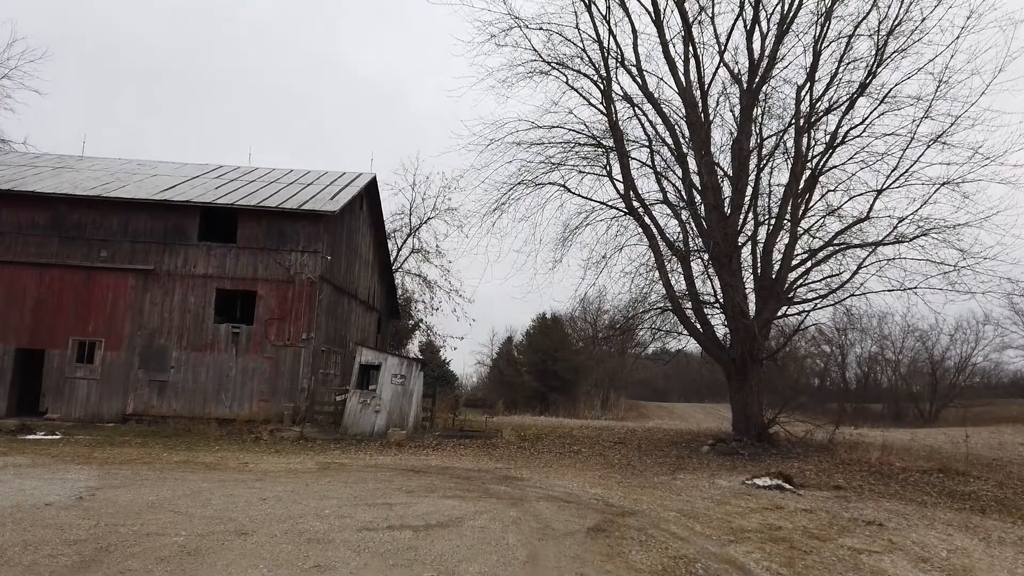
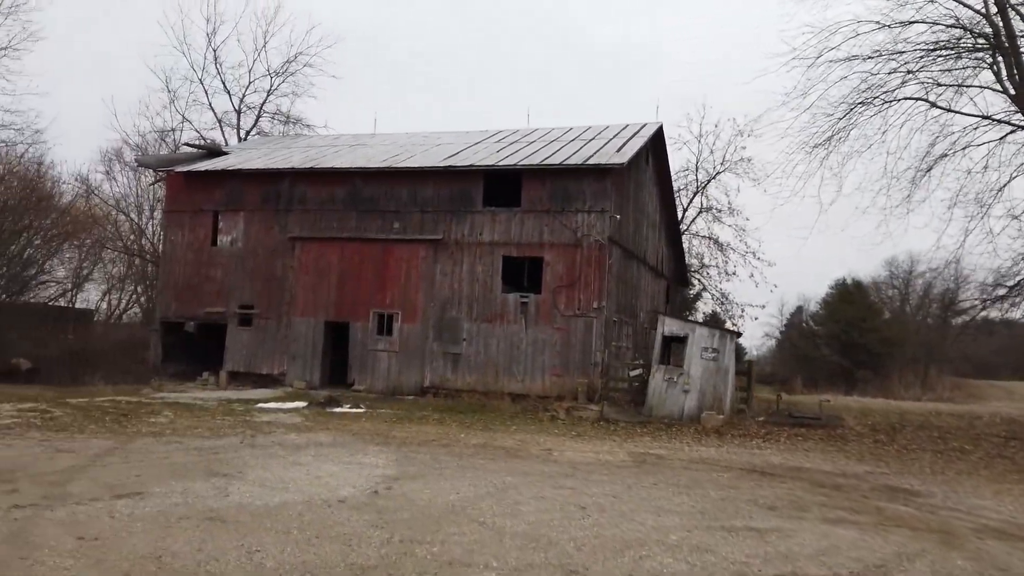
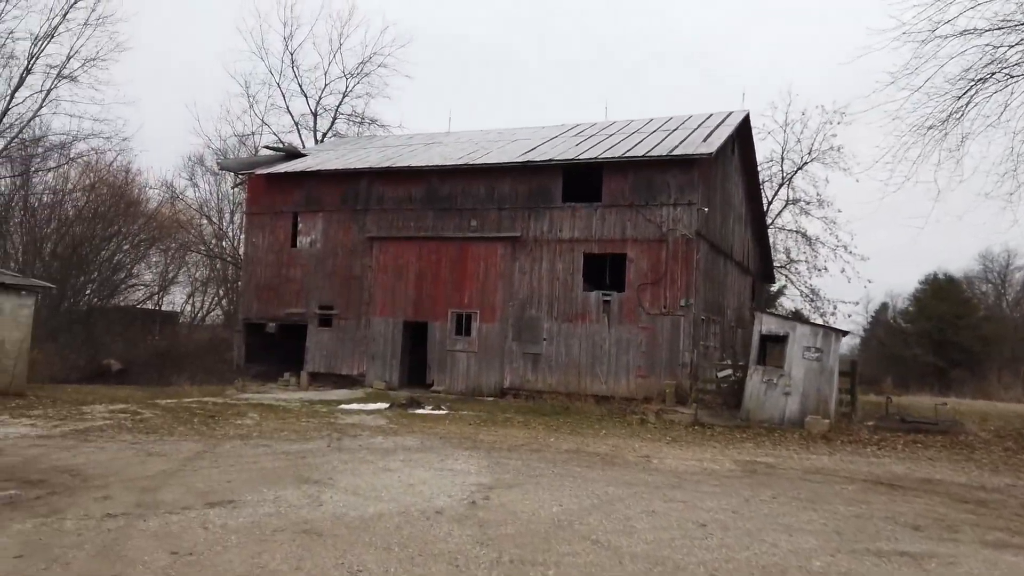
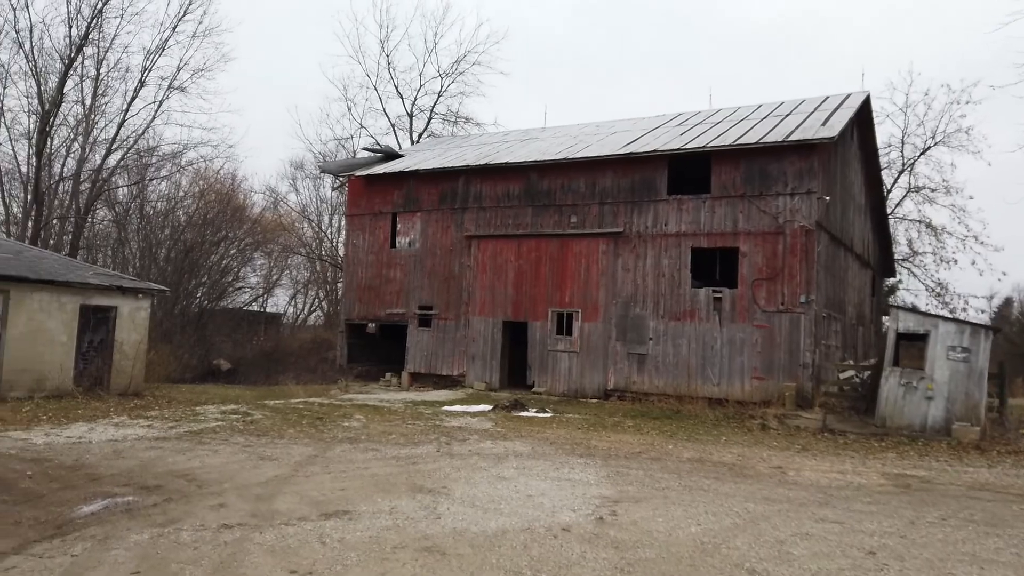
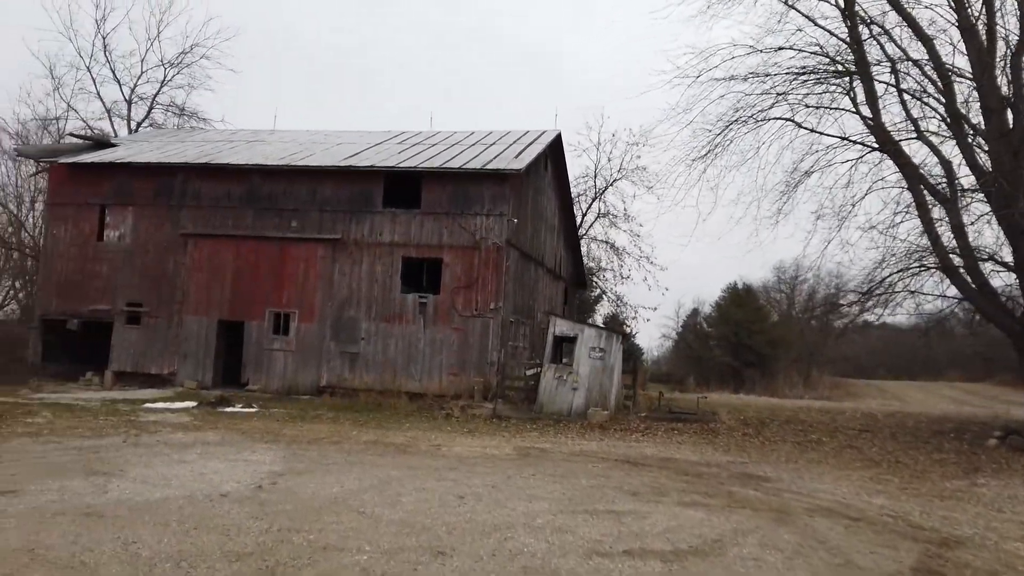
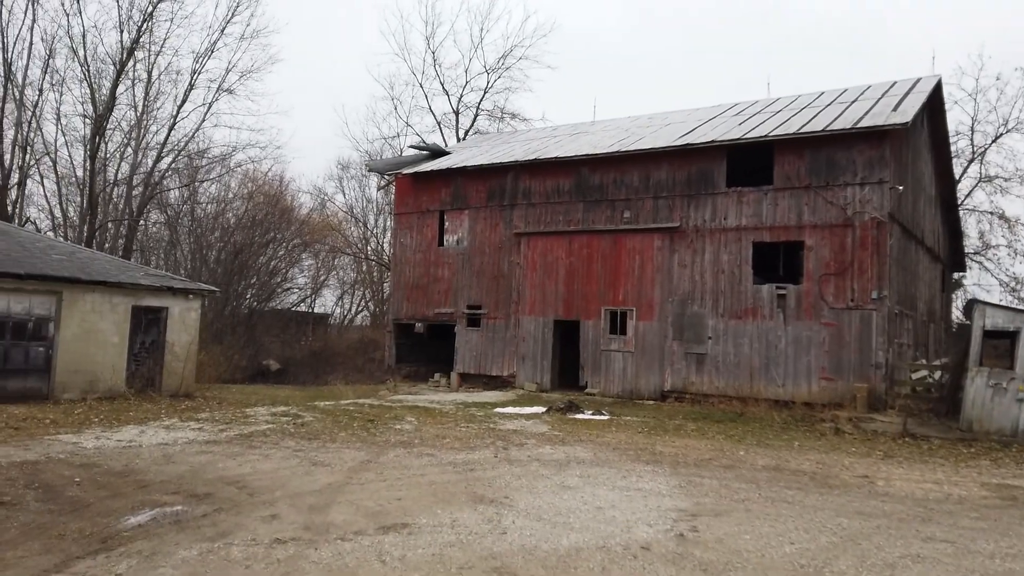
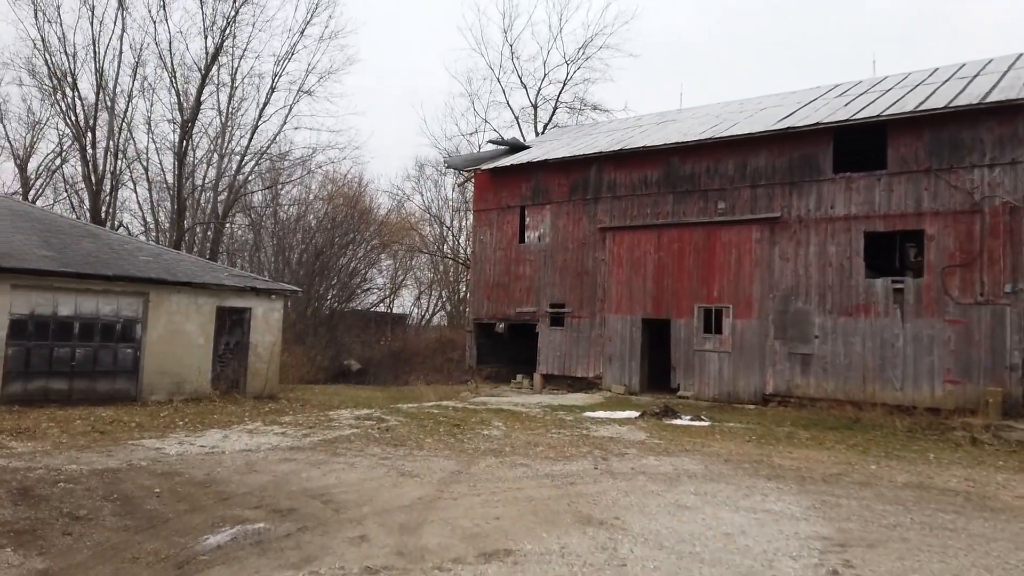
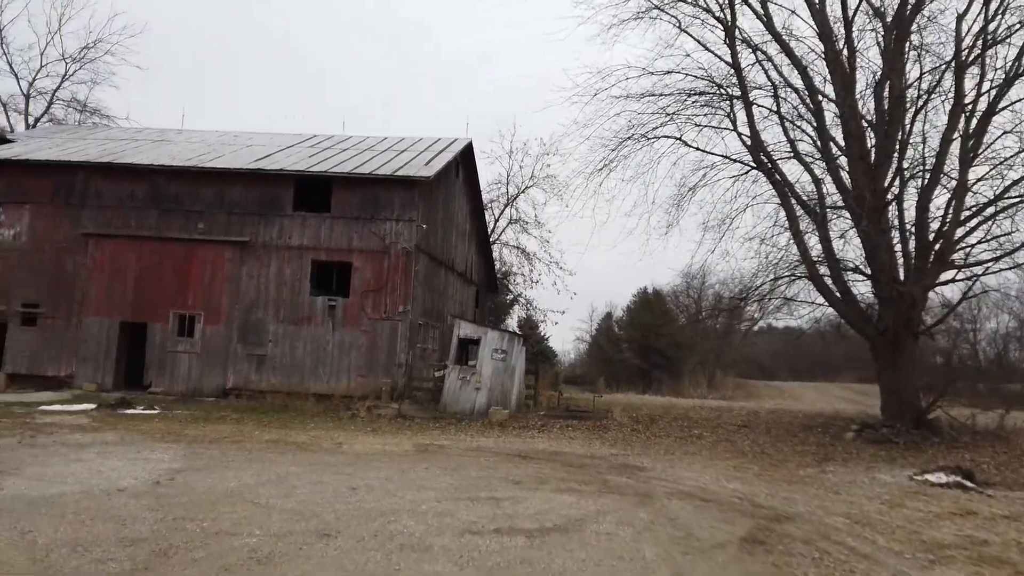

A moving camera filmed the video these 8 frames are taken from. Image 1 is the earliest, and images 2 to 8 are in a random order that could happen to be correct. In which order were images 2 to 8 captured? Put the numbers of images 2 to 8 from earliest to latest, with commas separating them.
8, 5, 2, 3, 4, 6, 7
